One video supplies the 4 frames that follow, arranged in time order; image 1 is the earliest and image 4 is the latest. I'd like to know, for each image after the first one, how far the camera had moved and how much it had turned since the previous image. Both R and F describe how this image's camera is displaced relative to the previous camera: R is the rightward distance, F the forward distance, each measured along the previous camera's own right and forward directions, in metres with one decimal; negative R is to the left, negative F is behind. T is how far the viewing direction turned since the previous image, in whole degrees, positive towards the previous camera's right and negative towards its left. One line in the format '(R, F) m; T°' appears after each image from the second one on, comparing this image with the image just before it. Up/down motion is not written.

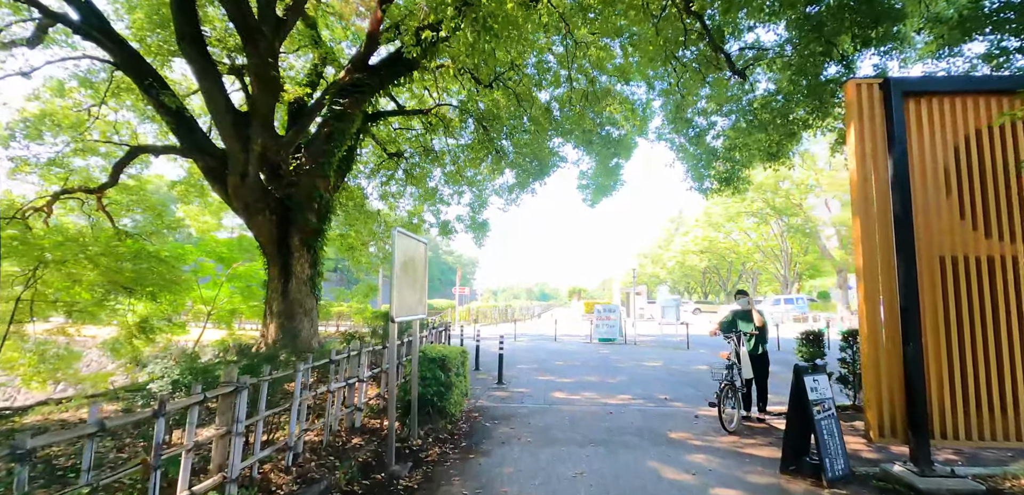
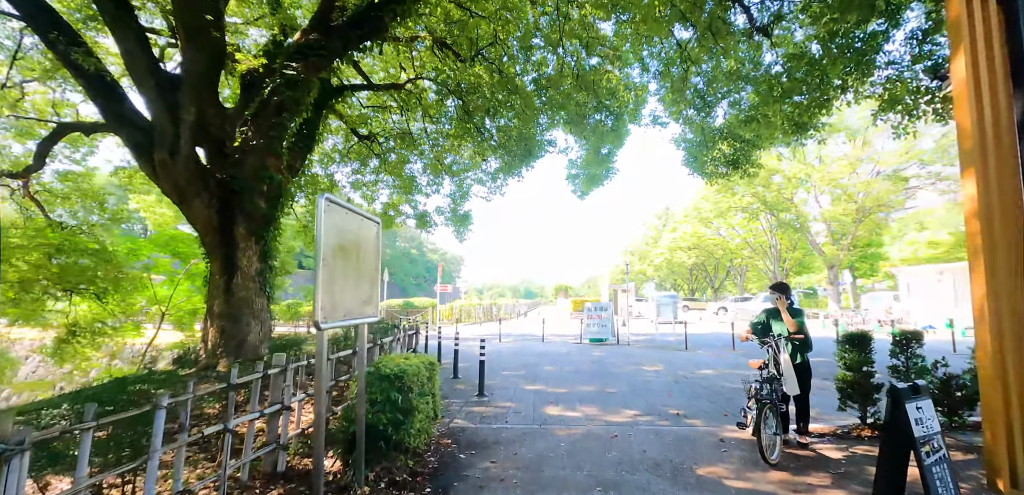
(0.0, +1.1) m; +2°
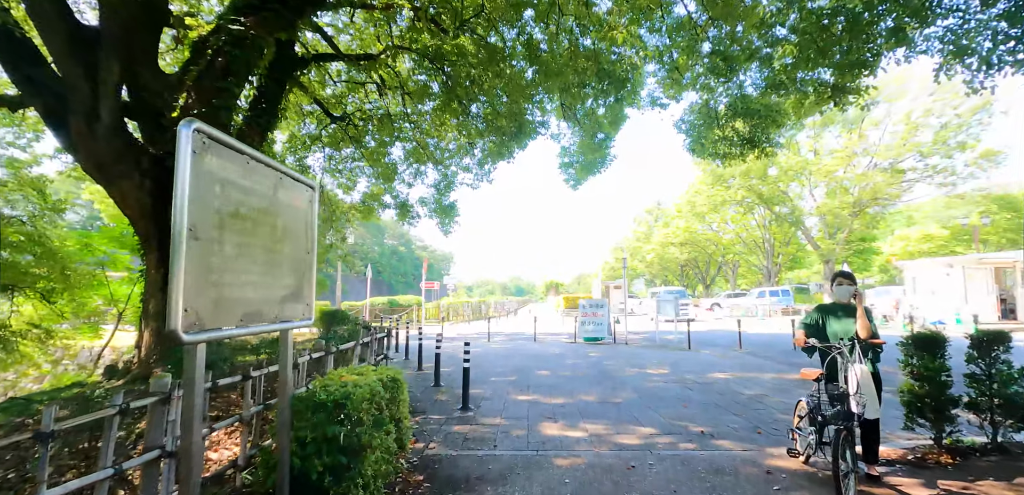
(0.0, +0.9) m; +1°
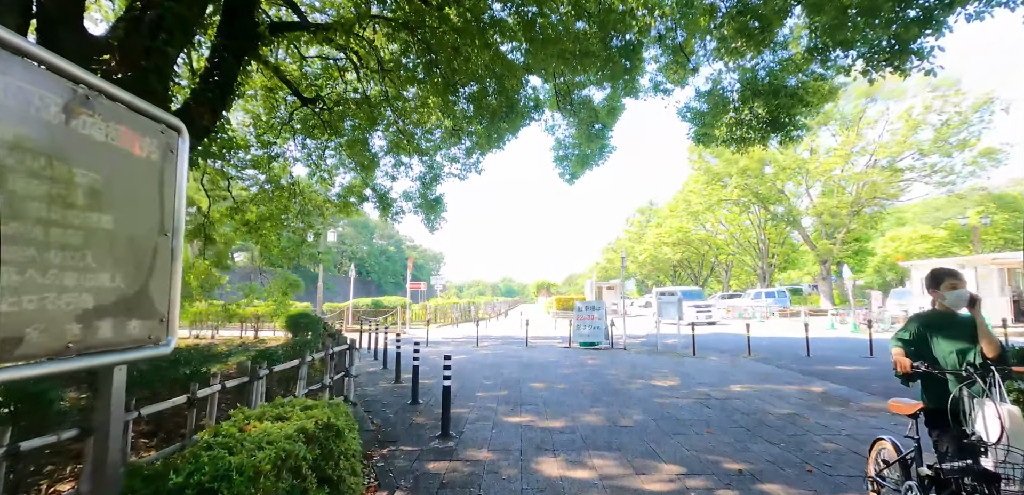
(0.0, +0.9) m; +1°
